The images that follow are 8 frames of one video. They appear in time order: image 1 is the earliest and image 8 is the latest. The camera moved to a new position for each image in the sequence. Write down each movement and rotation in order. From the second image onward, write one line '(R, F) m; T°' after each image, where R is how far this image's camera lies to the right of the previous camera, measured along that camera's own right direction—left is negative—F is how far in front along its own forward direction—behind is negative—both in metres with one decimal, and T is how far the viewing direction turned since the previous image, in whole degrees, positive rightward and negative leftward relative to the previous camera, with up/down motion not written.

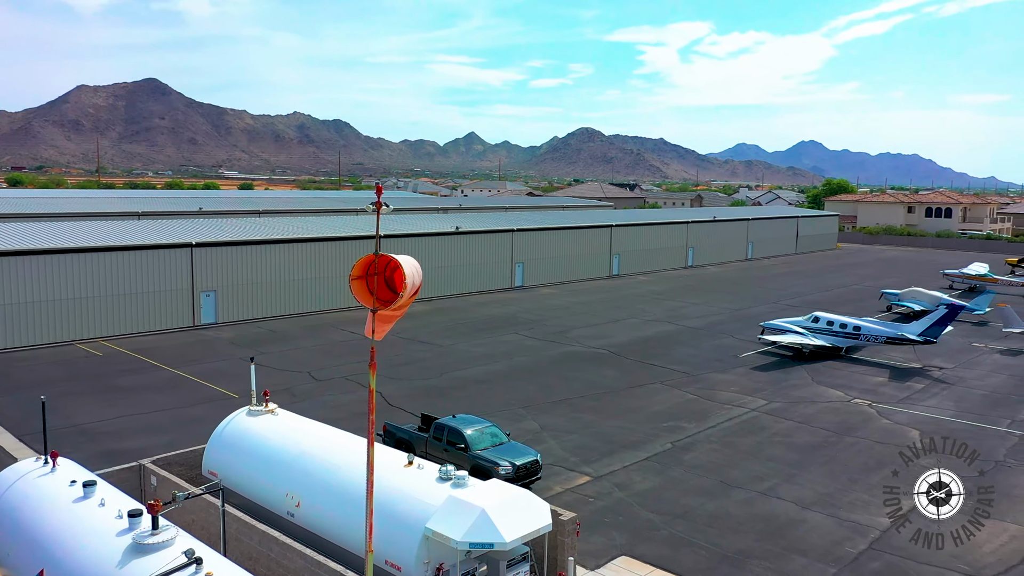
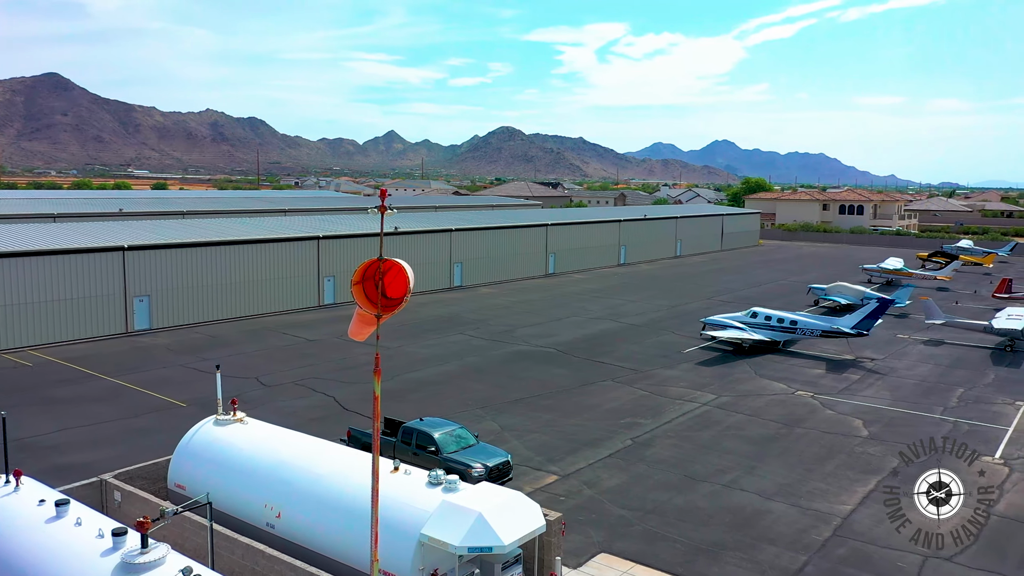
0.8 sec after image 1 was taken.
(-1.0, +0.1) m; +5°
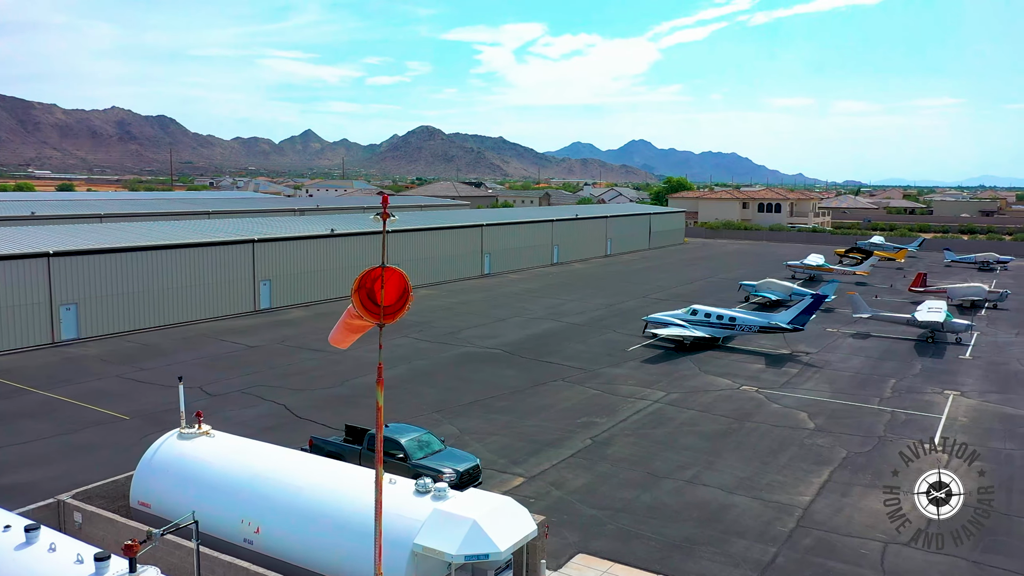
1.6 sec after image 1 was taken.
(-1.0, +0.1) m; +5°
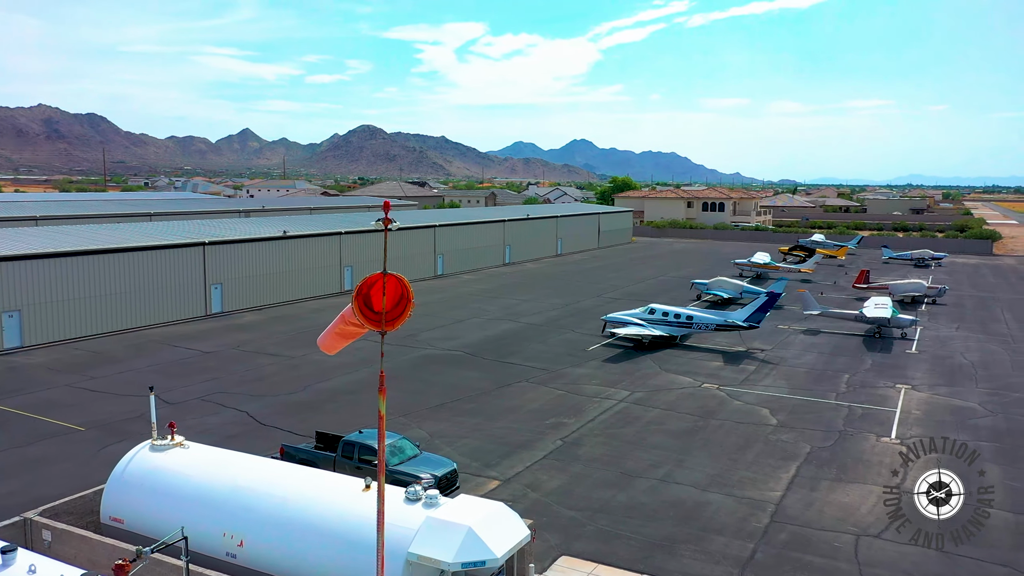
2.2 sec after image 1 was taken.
(-0.7, +0.1) m; +4°
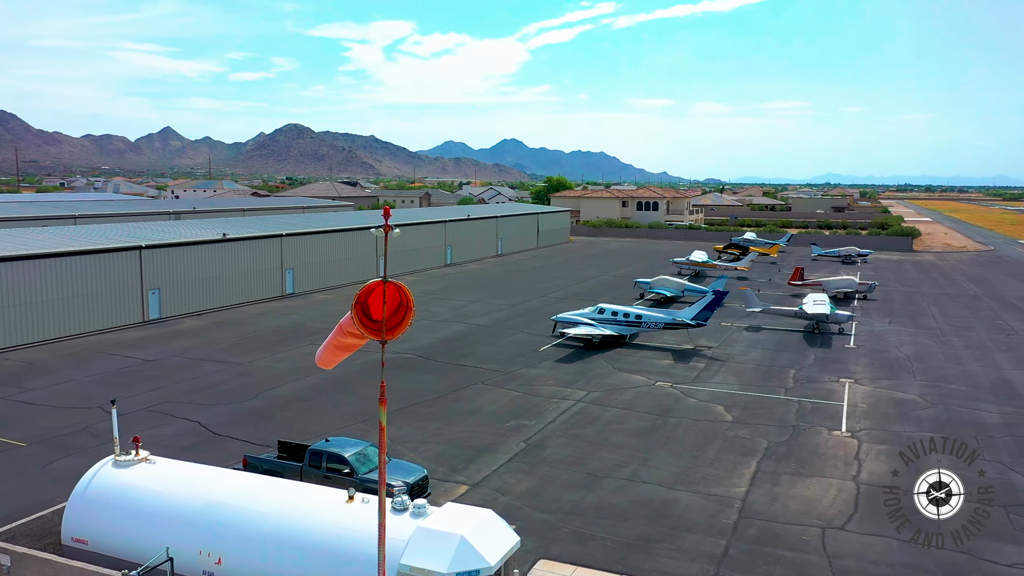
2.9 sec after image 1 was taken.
(-0.8, +0.1) m; +5°
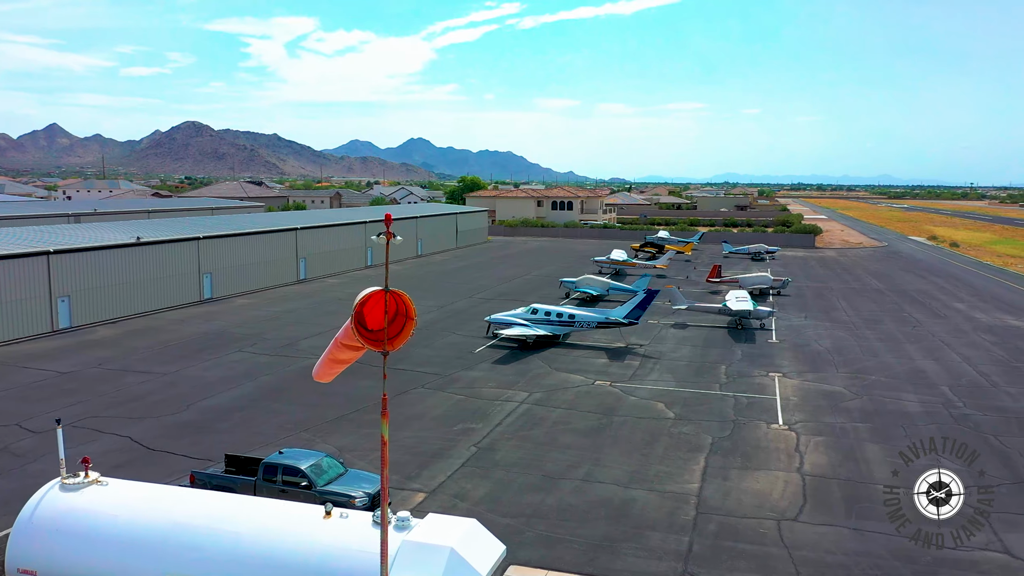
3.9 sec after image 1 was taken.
(-1.1, +0.2) m; +6°
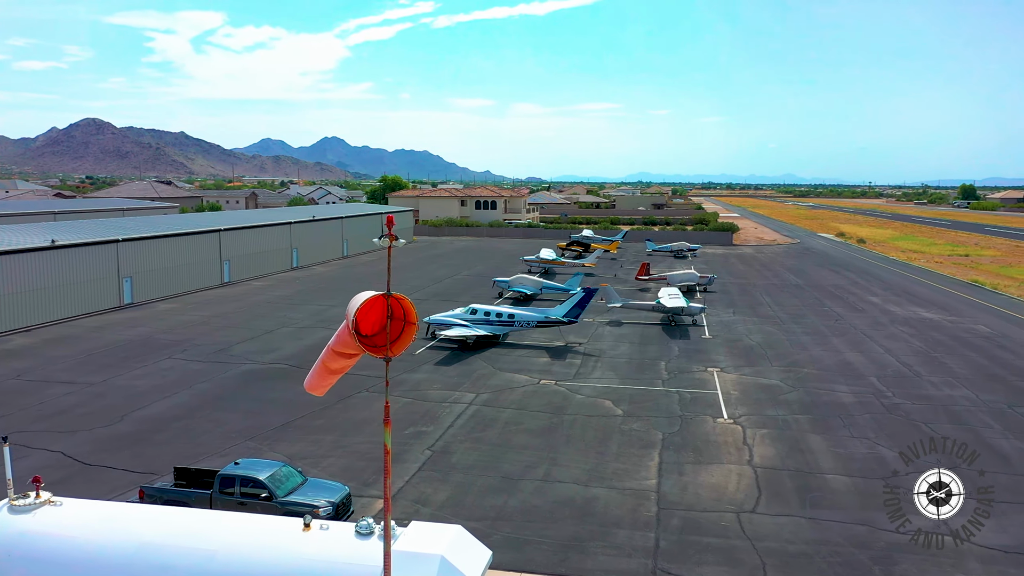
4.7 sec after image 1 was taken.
(-0.9, +0.2) m; +6°
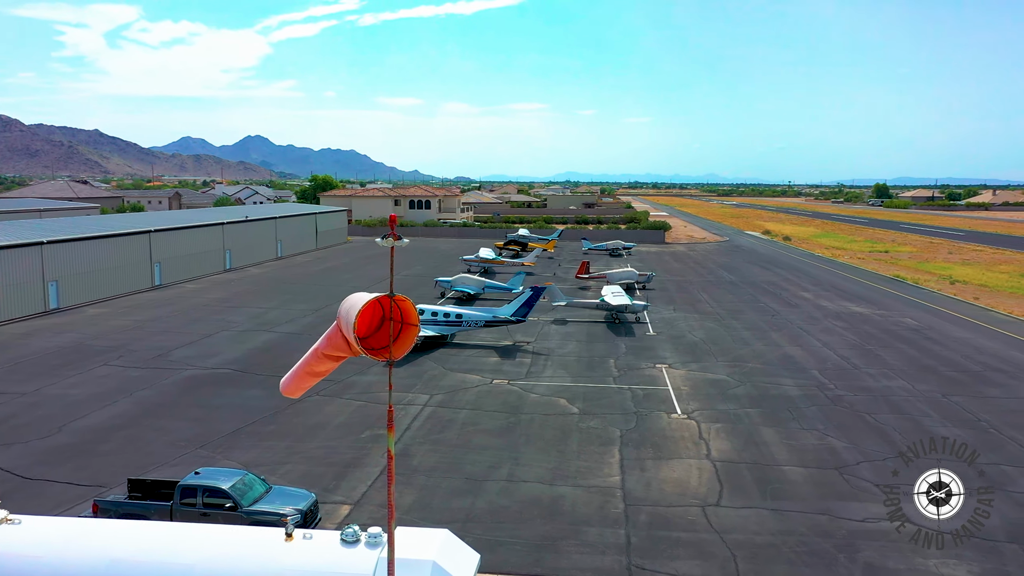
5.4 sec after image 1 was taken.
(-0.8, +0.2) m; +5°
